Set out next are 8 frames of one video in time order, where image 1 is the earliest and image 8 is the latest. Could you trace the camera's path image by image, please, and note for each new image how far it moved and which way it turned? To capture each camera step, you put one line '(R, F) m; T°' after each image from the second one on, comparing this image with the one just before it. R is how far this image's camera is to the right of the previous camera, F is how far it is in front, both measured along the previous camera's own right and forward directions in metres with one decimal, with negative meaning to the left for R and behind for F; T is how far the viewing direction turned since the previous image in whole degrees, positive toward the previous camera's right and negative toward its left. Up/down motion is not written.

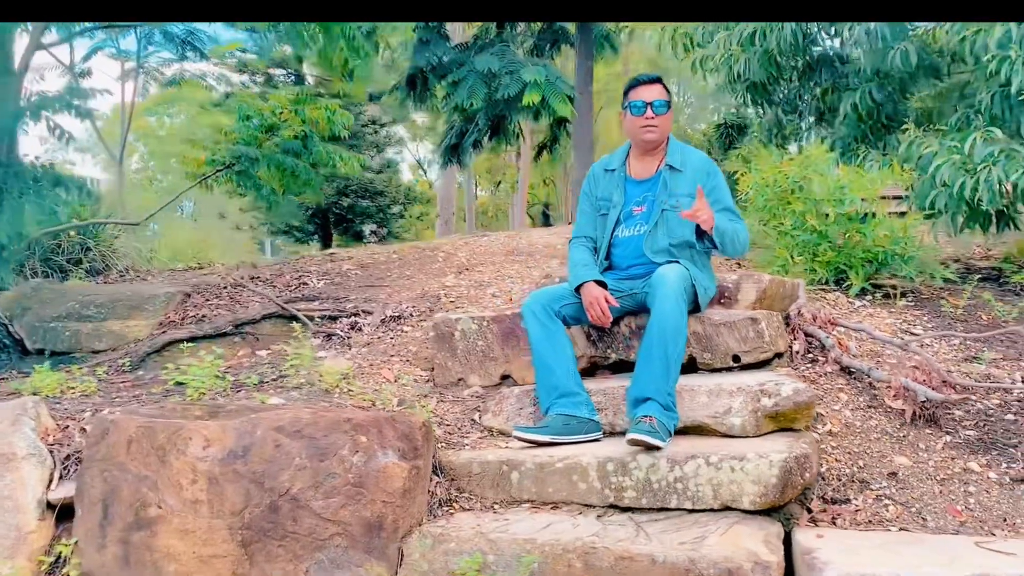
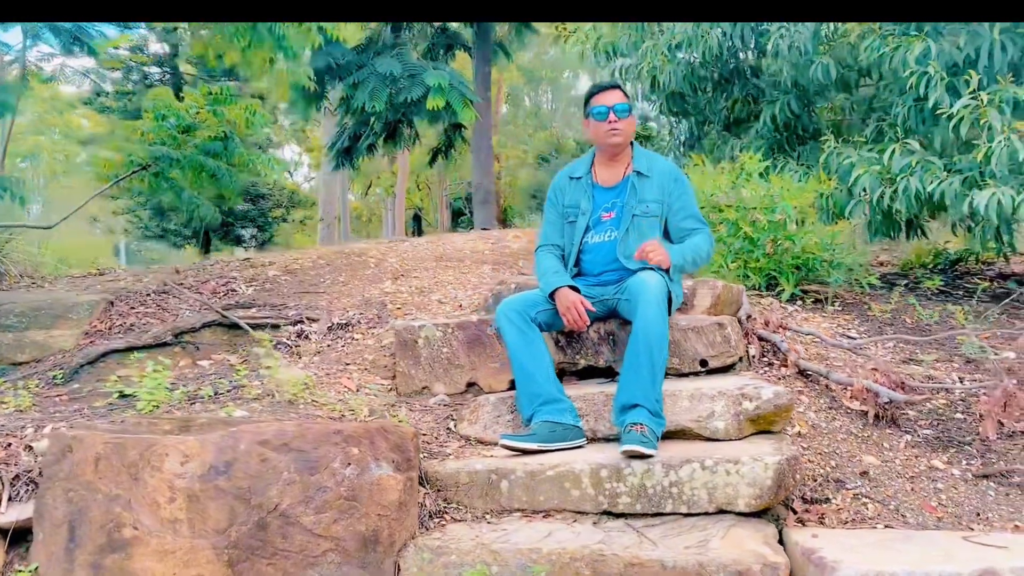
(-0.3, 0.0) m; +7°
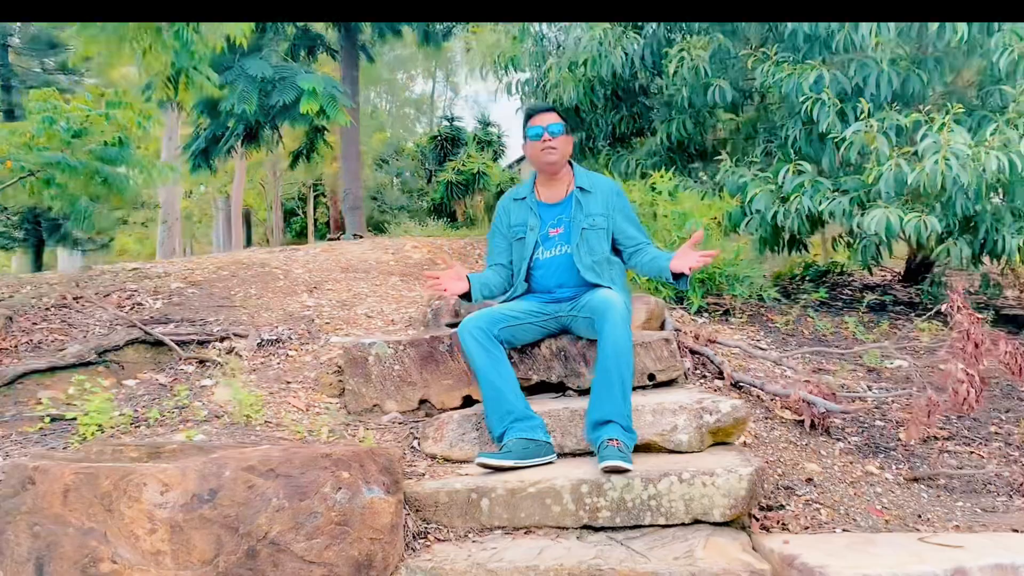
(-0.4, 0.0) m; +9°
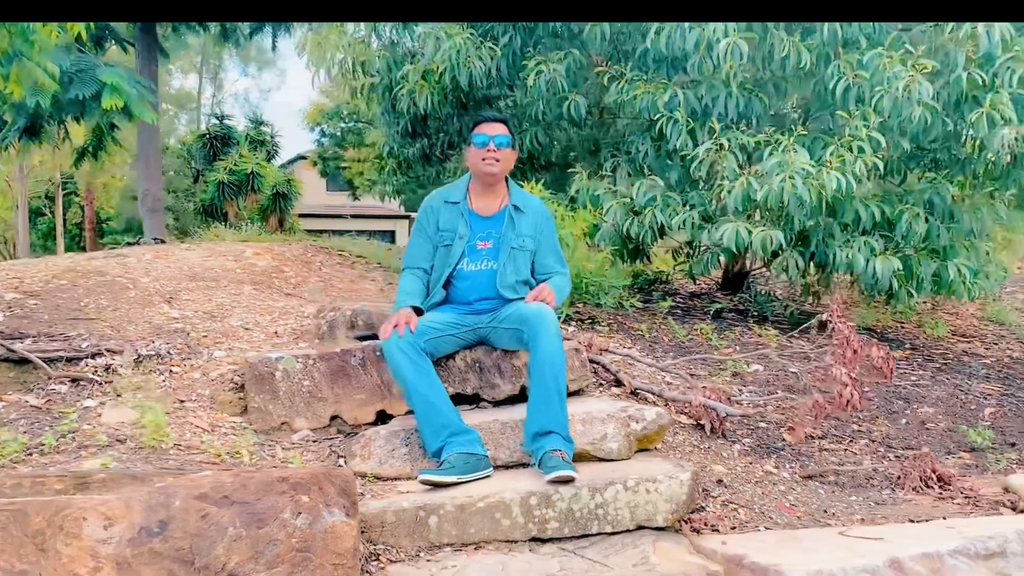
(-0.5, +0.1) m; +13°
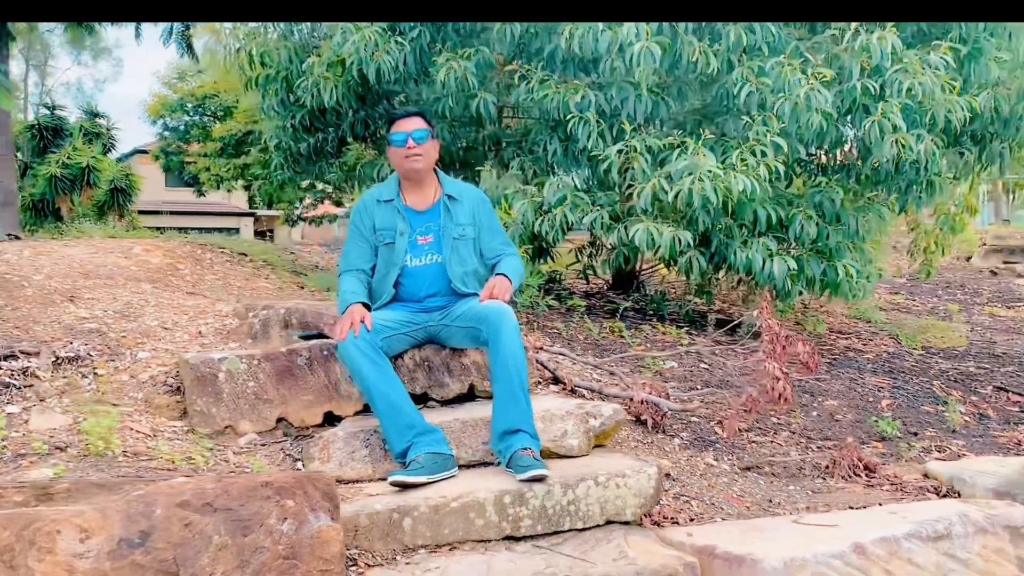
(-0.3, 0.0) m; +9°
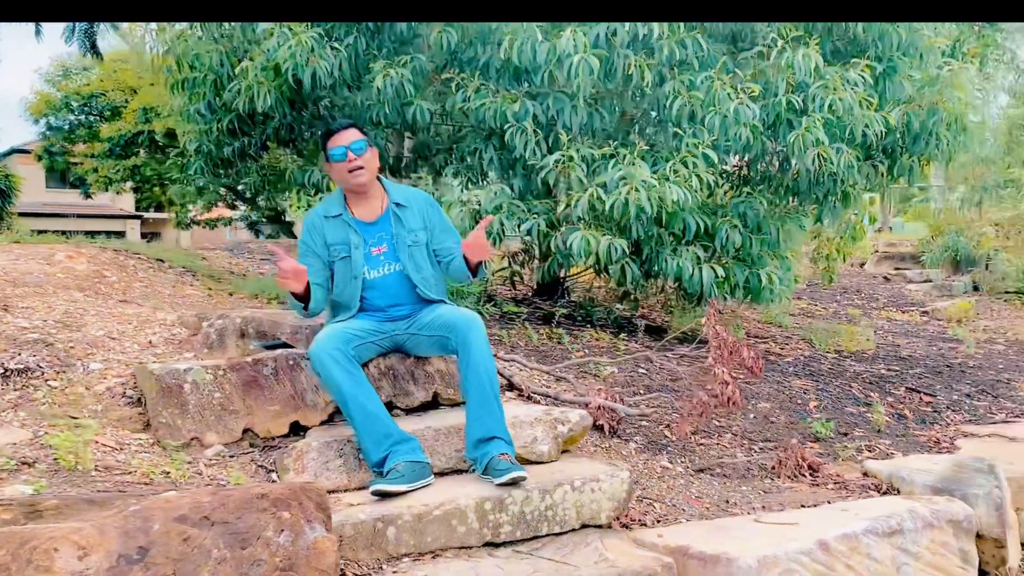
(-0.2, 0.0) m; +6°
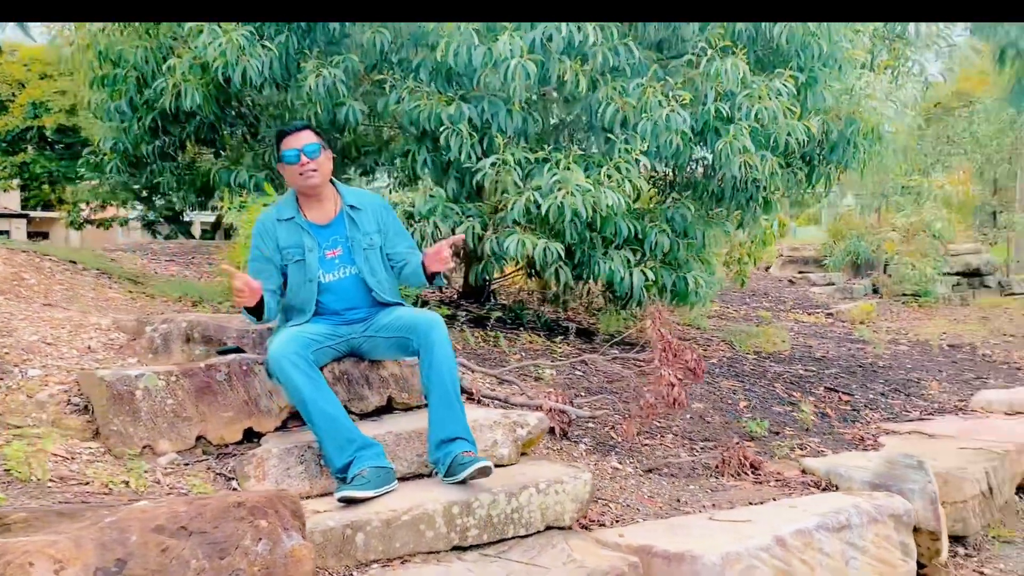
(-0.2, 0.0) m; +6°
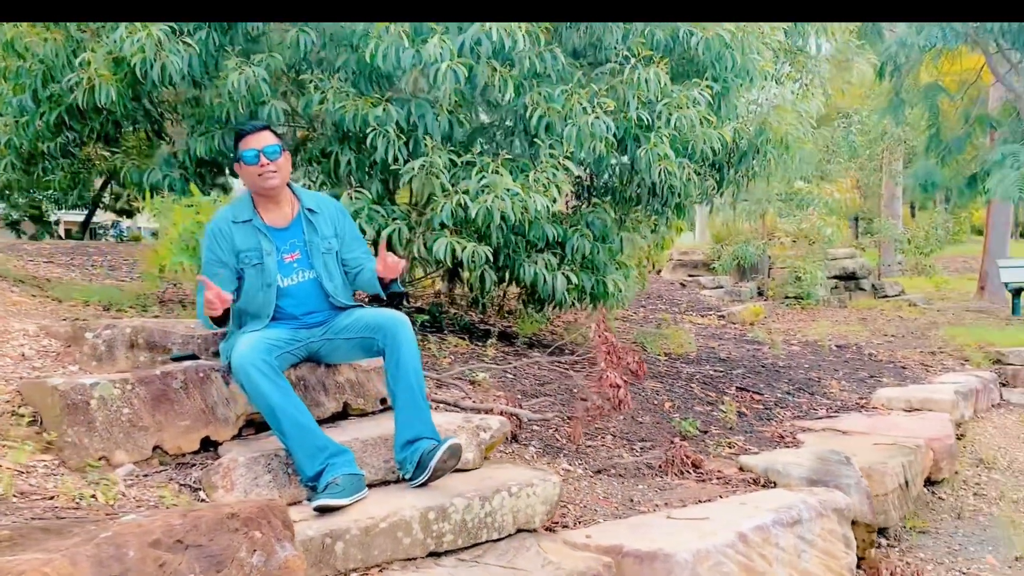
(-0.3, 0.0) m; +7°
